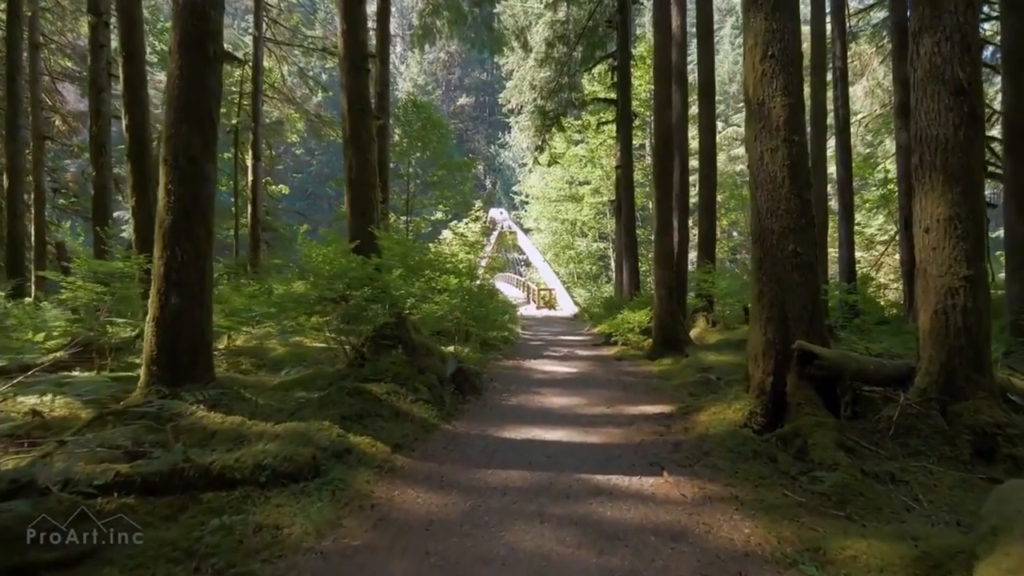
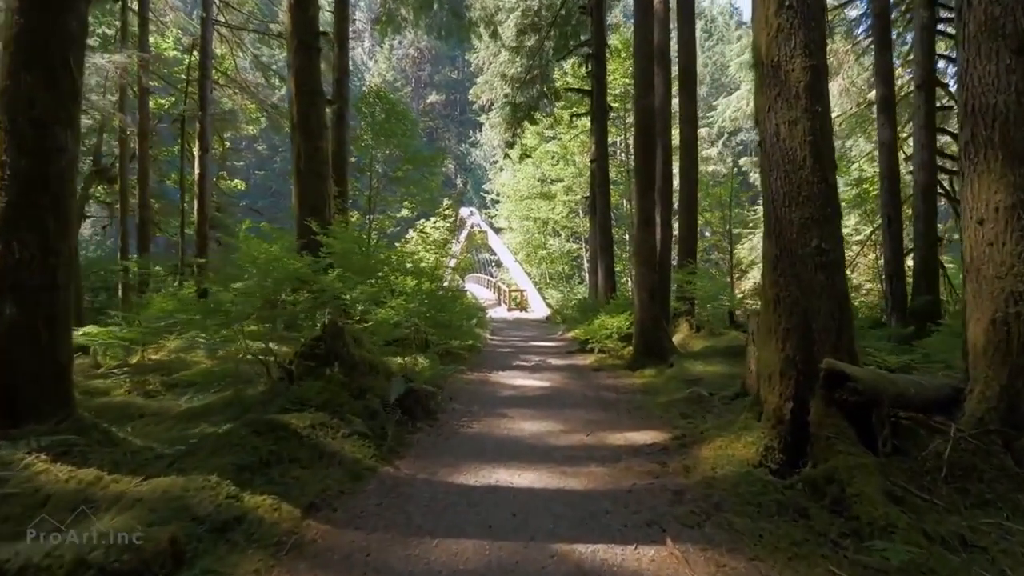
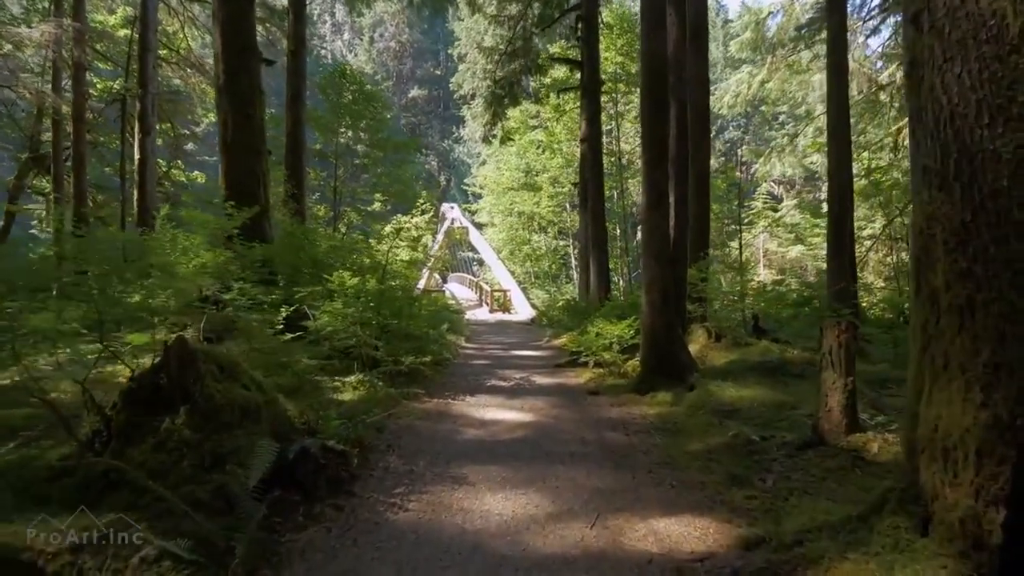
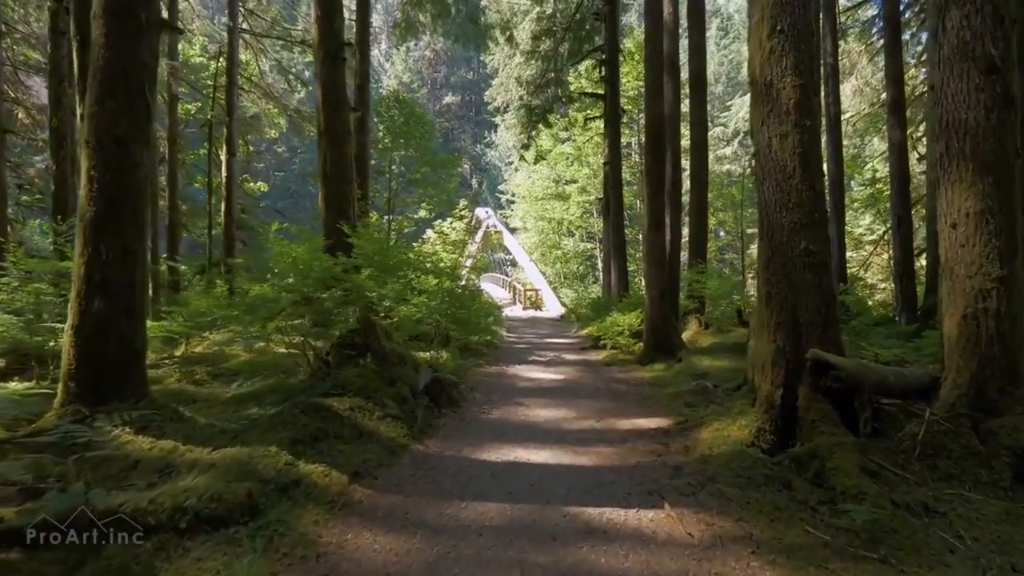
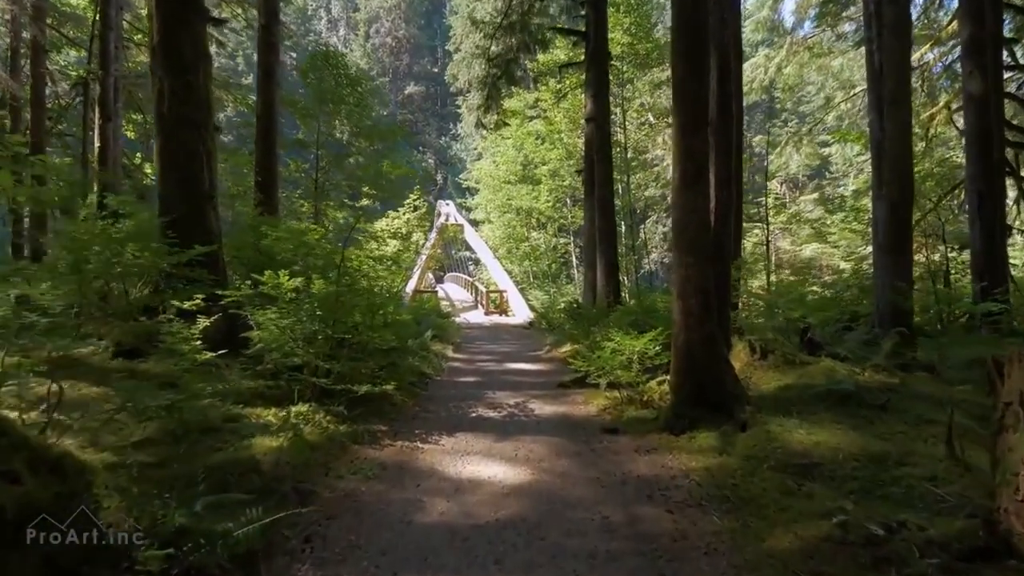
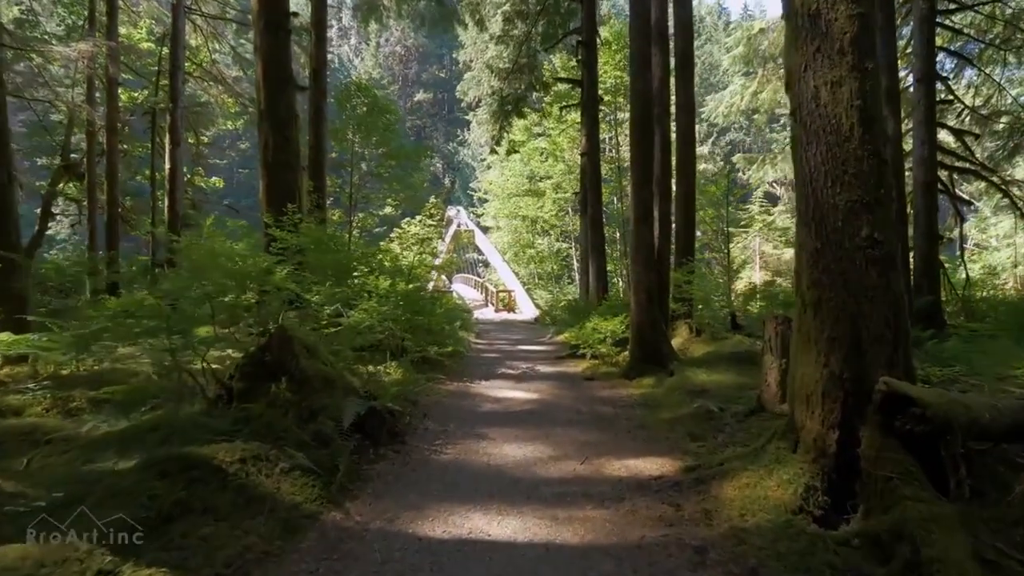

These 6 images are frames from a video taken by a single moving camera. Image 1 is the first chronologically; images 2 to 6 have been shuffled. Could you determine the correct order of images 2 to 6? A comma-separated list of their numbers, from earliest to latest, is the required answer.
4, 2, 6, 3, 5
